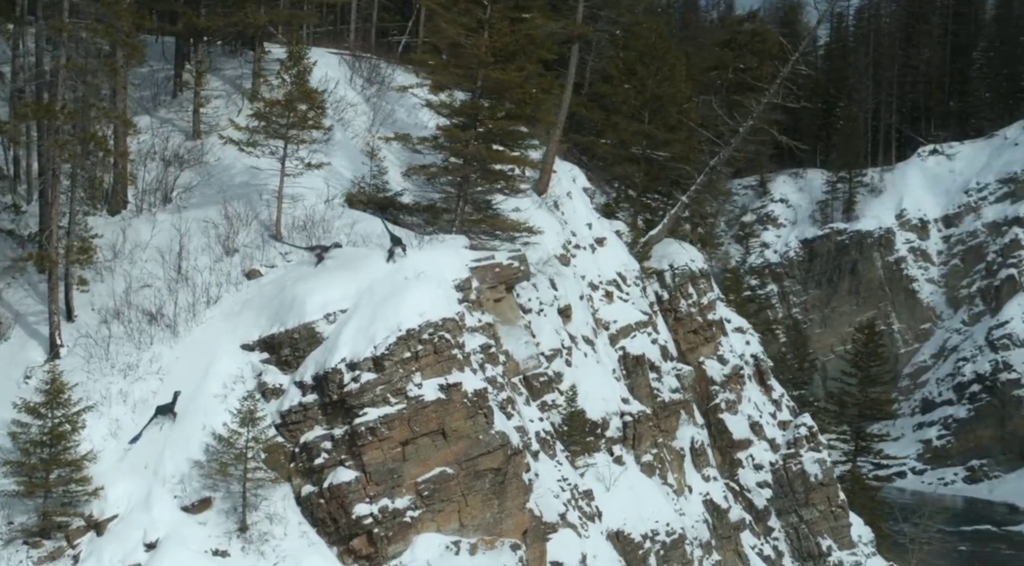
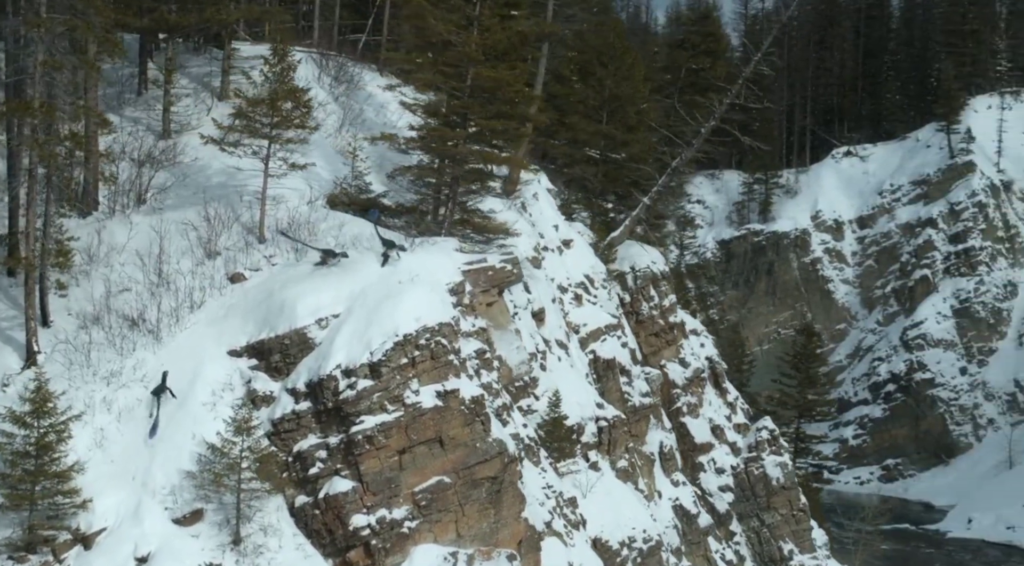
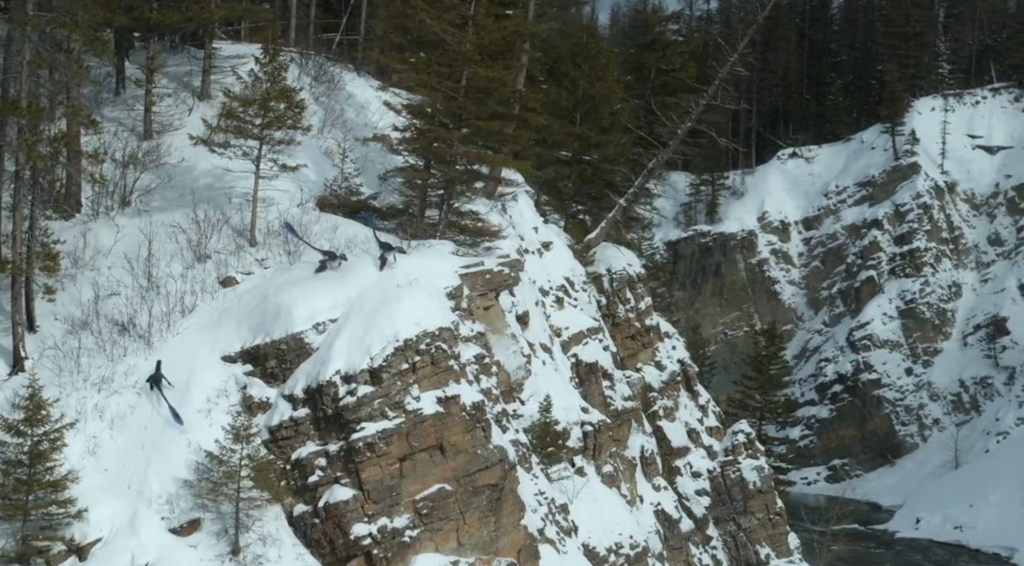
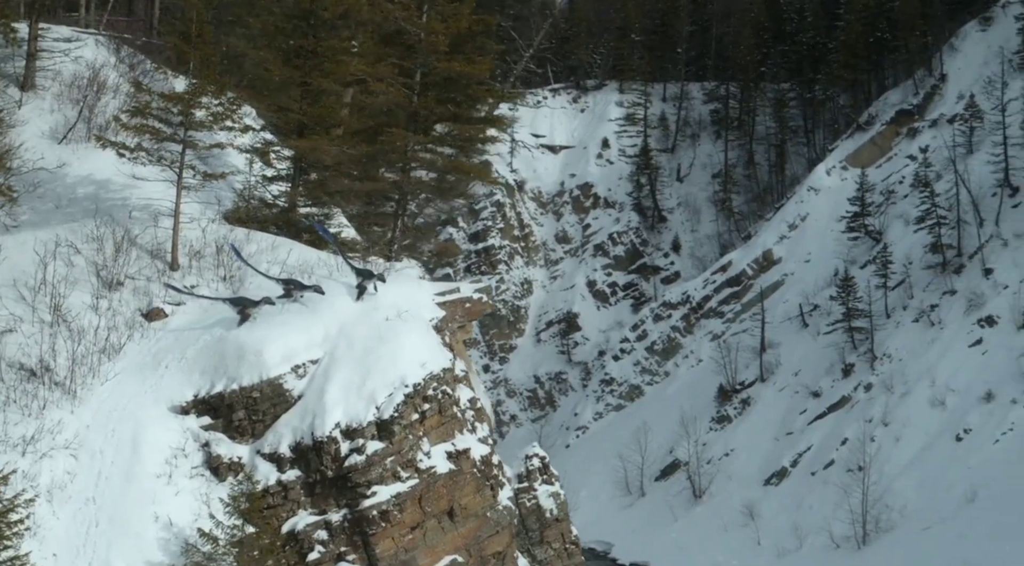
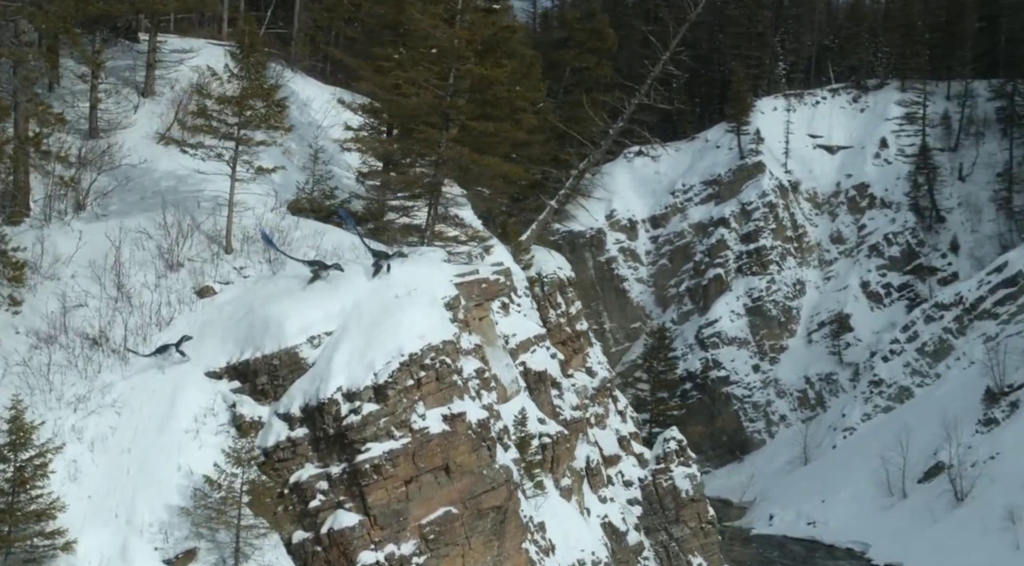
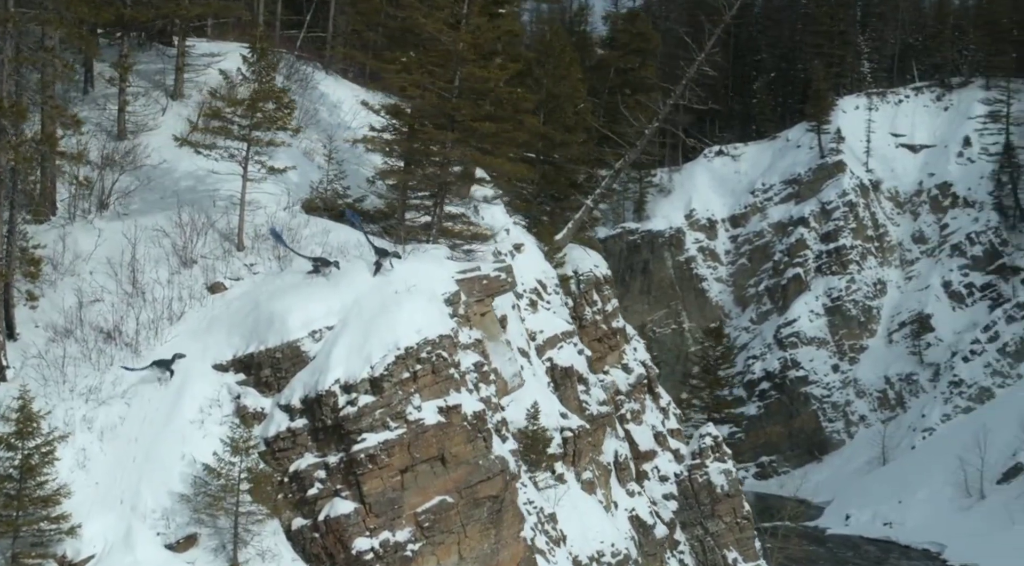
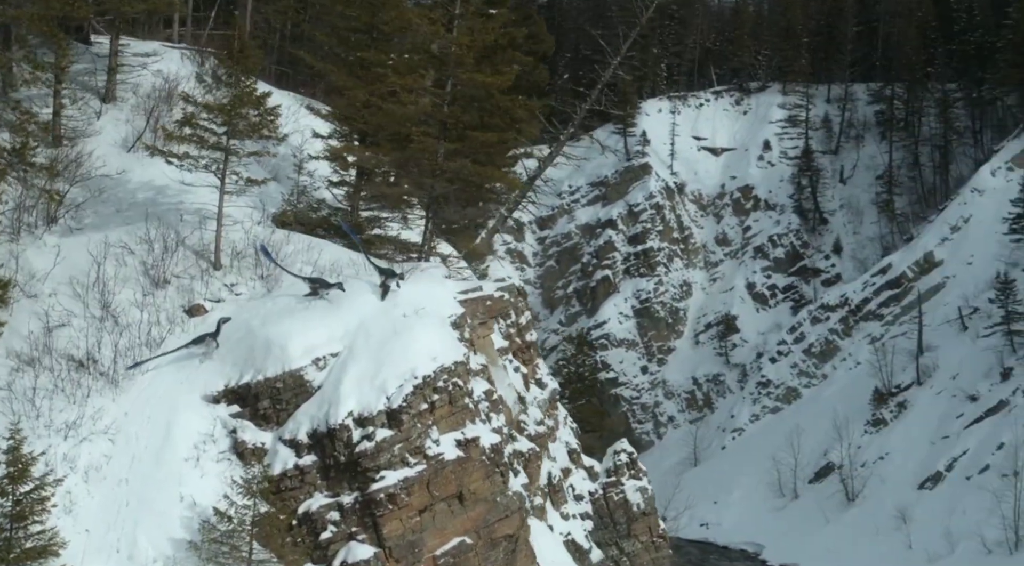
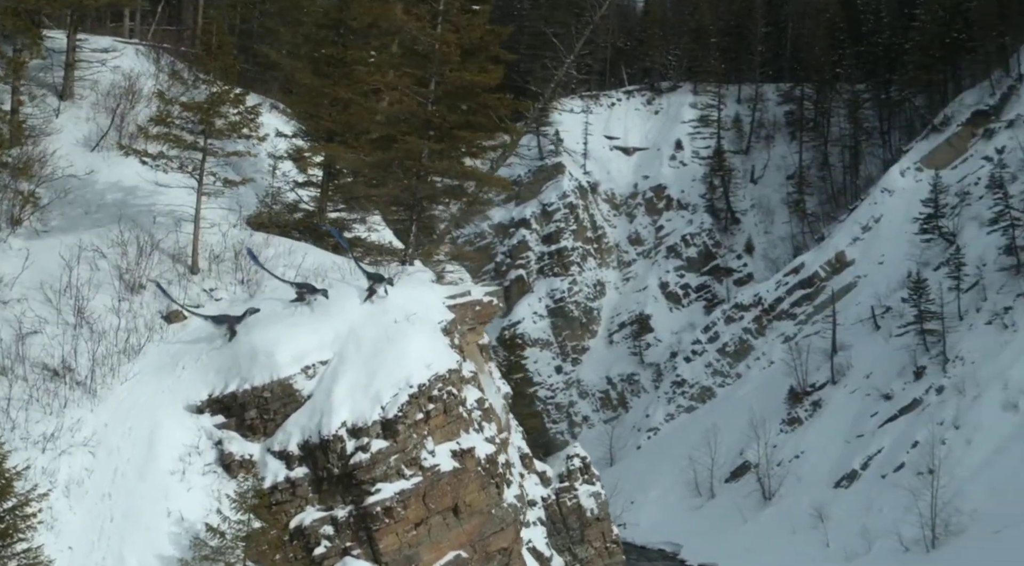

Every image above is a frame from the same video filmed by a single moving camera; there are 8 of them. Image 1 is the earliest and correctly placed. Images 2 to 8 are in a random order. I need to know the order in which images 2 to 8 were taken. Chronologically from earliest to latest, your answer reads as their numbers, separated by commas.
2, 3, 6, 5, 7, 8, 4
